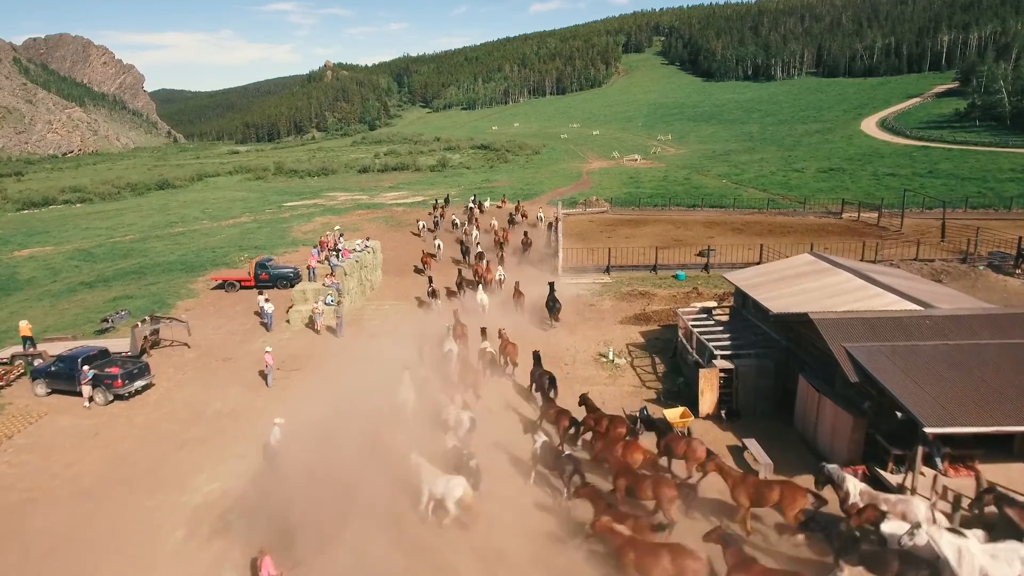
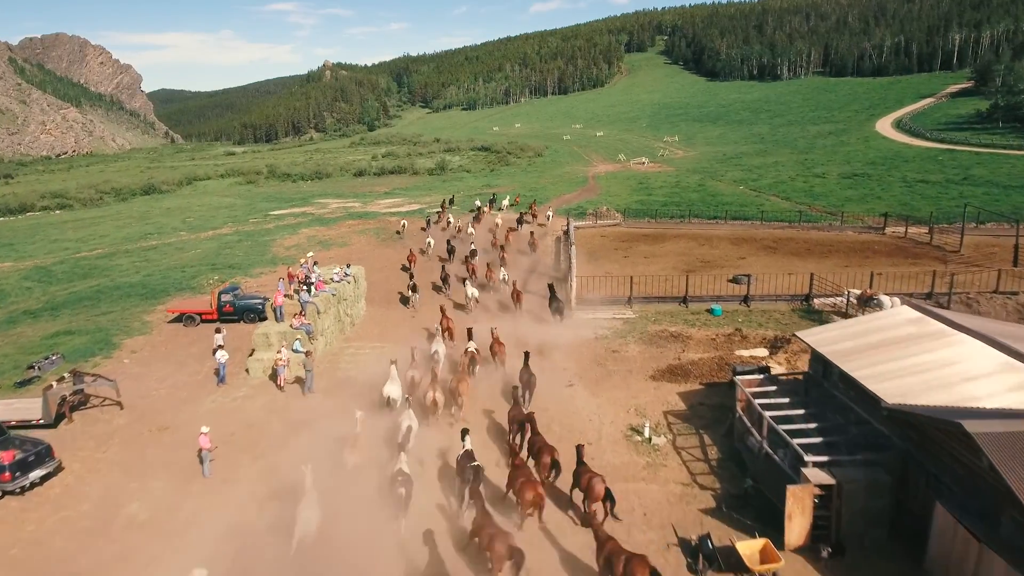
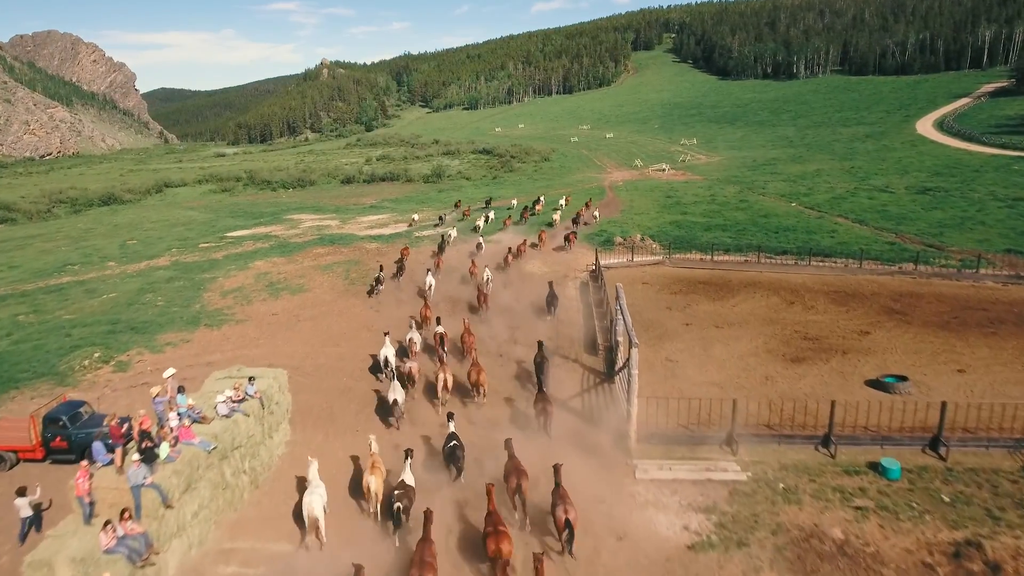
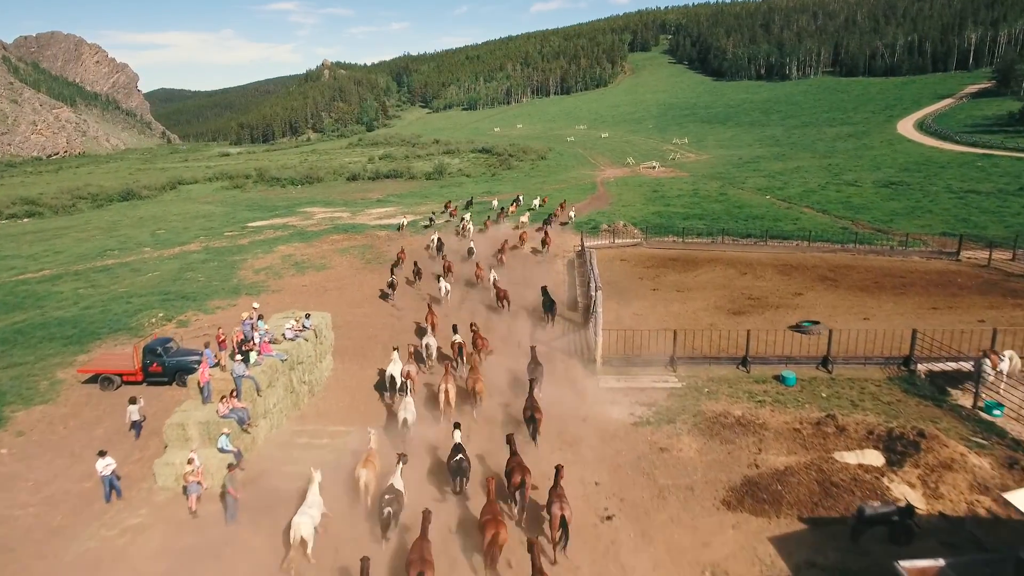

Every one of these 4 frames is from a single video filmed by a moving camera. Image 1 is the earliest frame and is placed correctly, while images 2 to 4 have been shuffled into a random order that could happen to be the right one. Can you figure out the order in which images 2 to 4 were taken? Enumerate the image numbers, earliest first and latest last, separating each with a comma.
2, 4, 3
